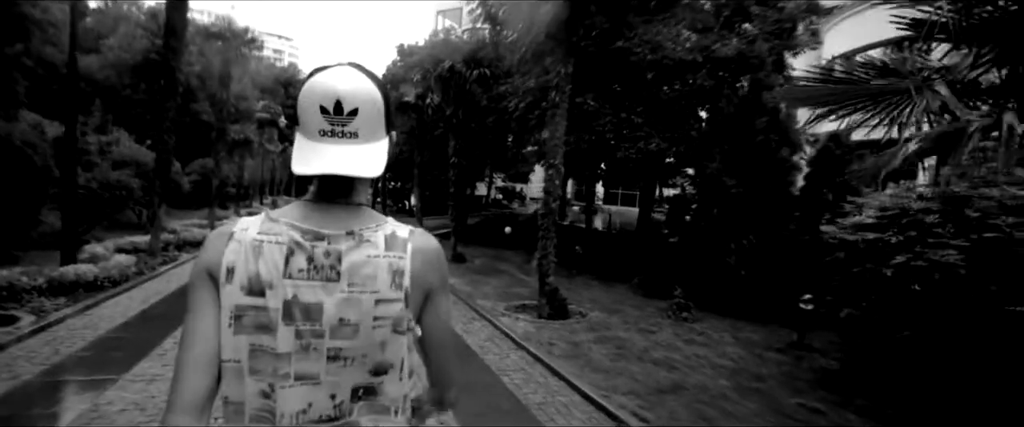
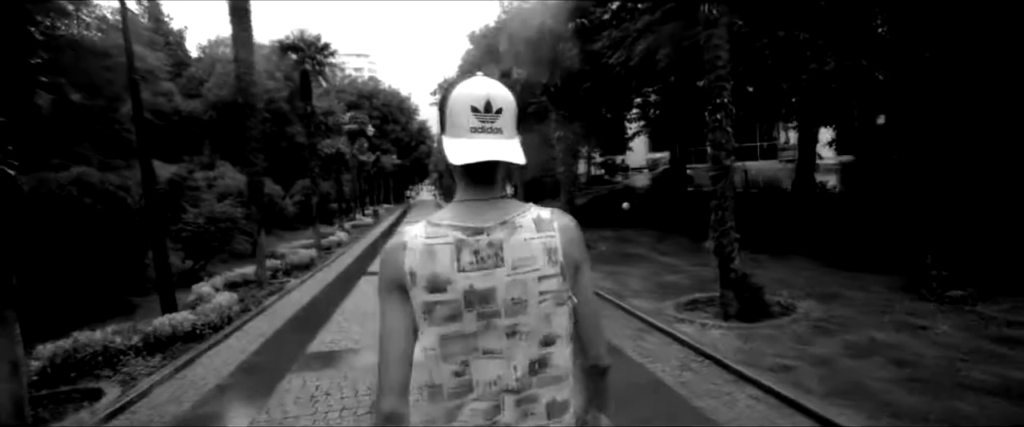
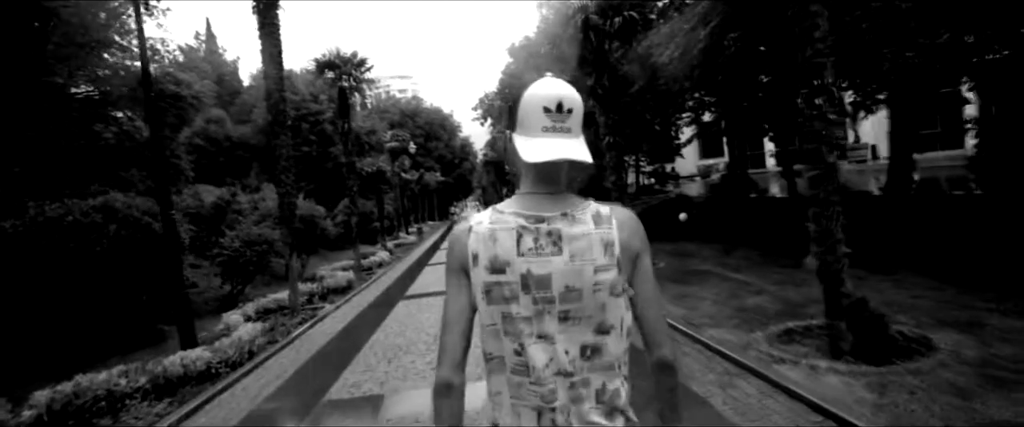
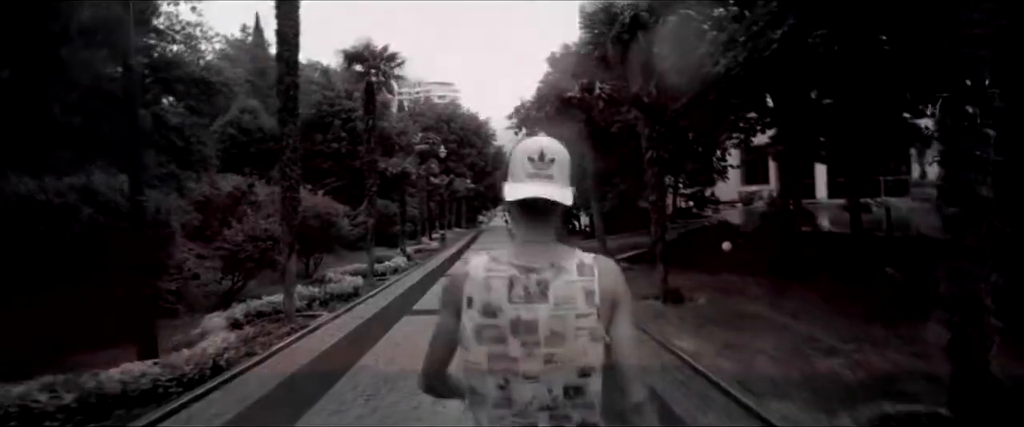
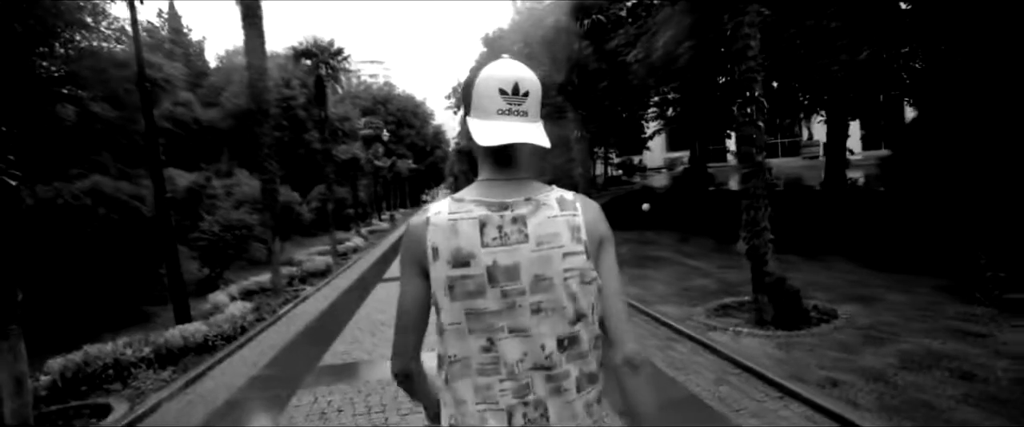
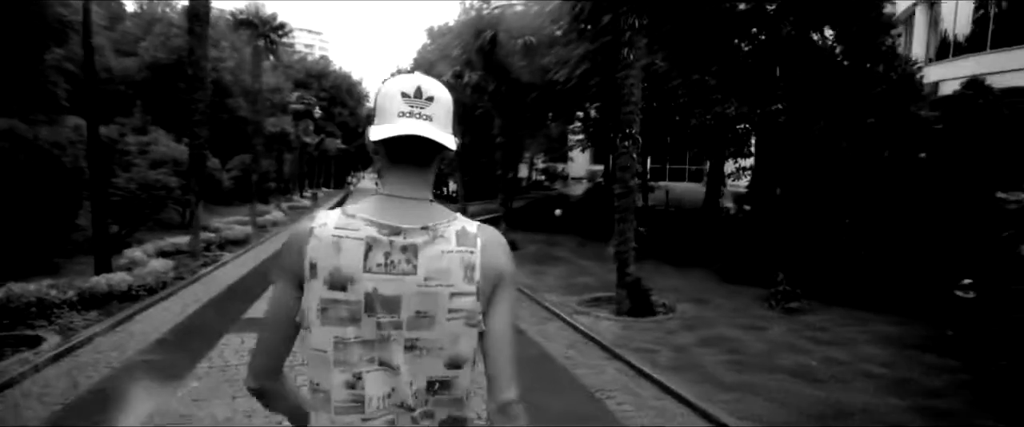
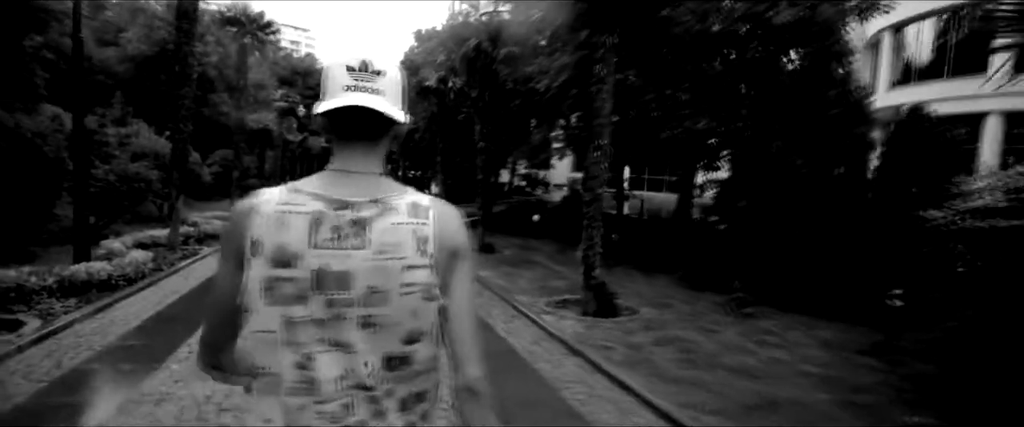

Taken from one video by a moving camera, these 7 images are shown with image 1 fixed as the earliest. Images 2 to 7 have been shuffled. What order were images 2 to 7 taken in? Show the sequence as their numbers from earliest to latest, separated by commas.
7, 6, 2, 5, 3, 4
